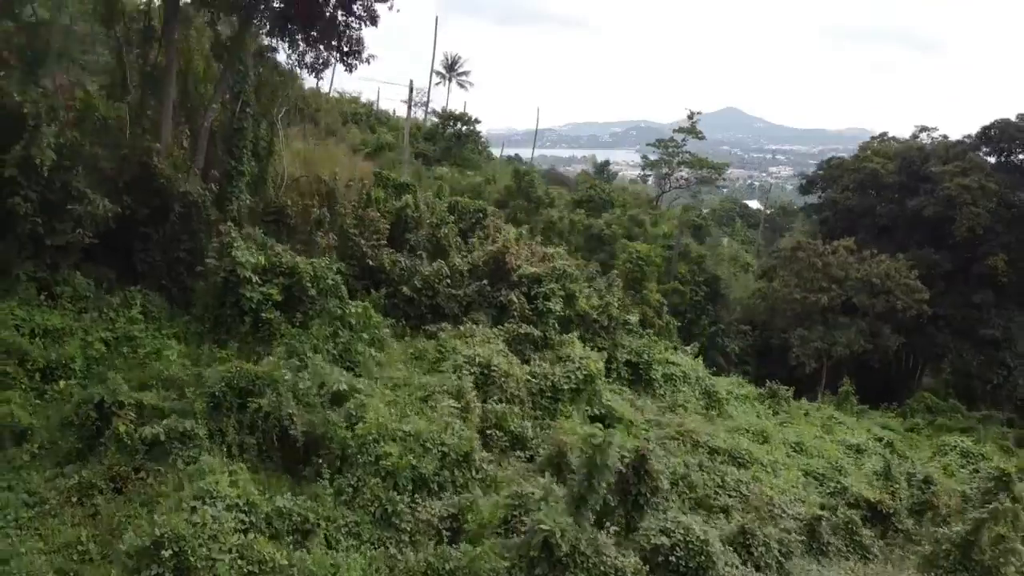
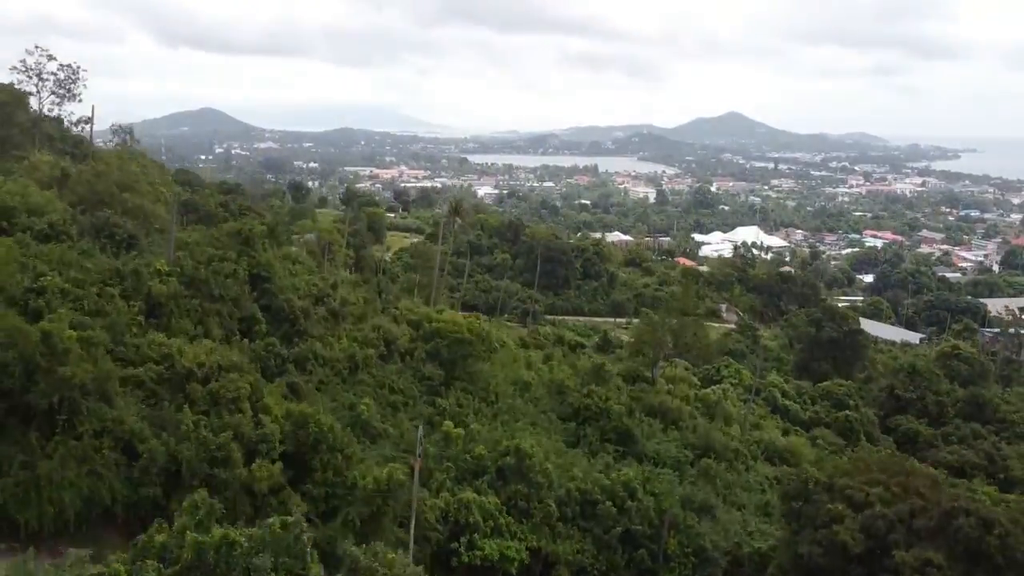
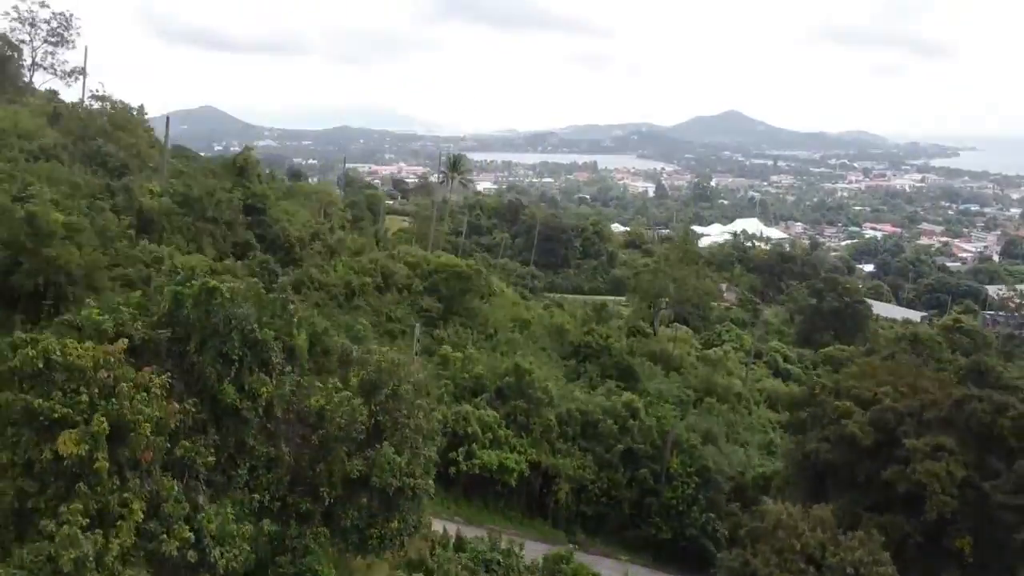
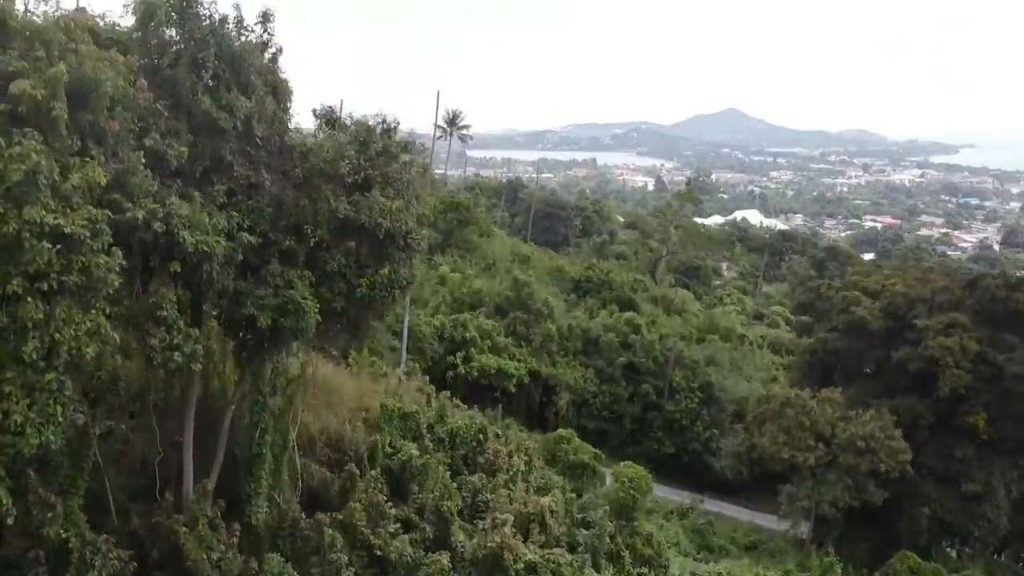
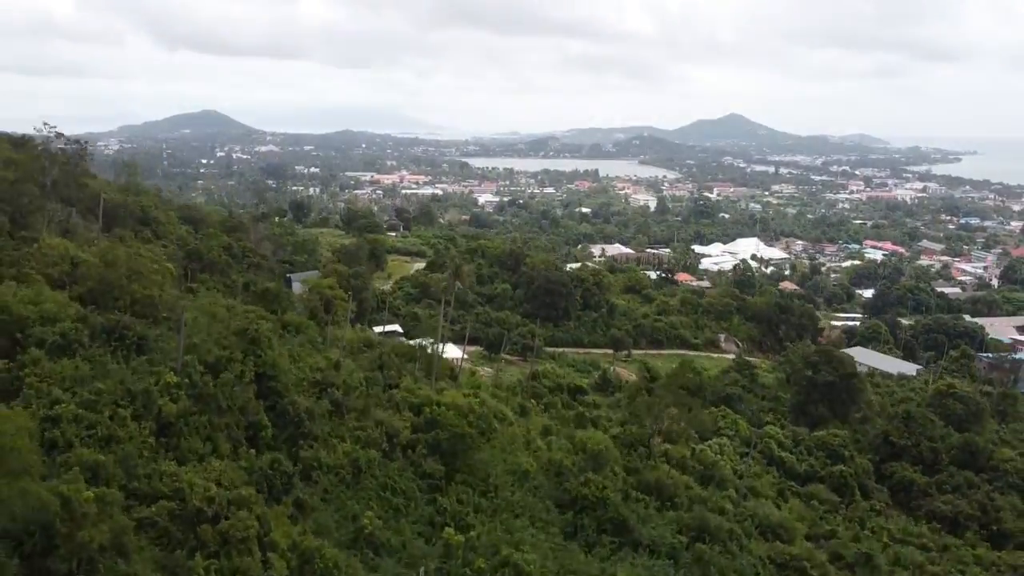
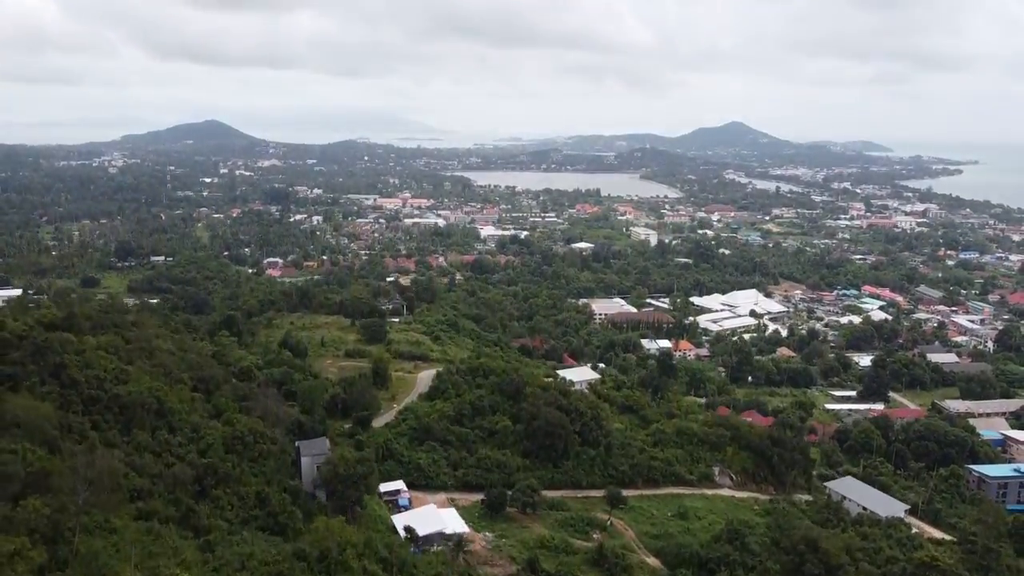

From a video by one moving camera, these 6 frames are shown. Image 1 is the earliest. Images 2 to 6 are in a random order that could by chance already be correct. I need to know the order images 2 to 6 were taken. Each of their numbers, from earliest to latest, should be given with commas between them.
4, 3, 2, 5, 6
